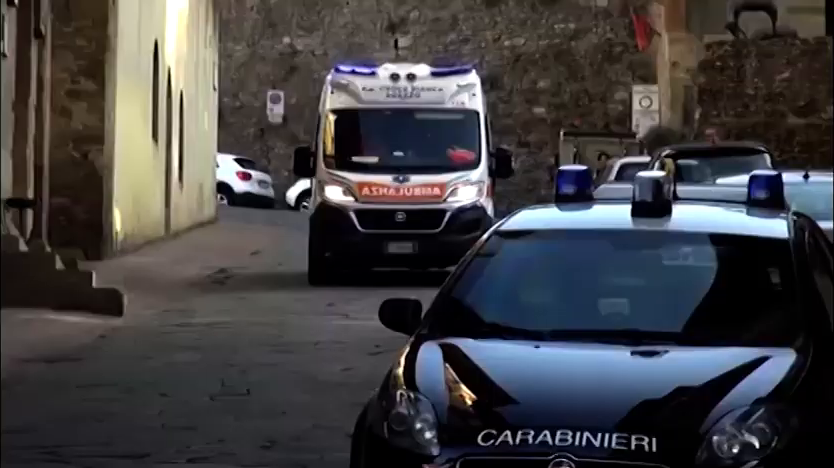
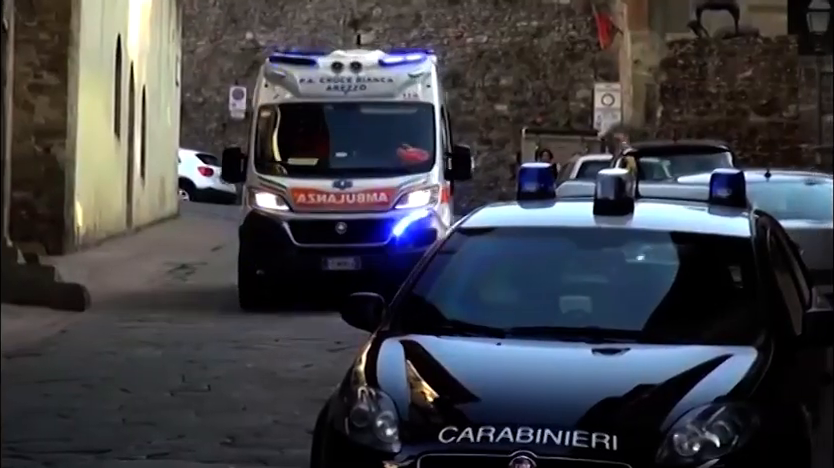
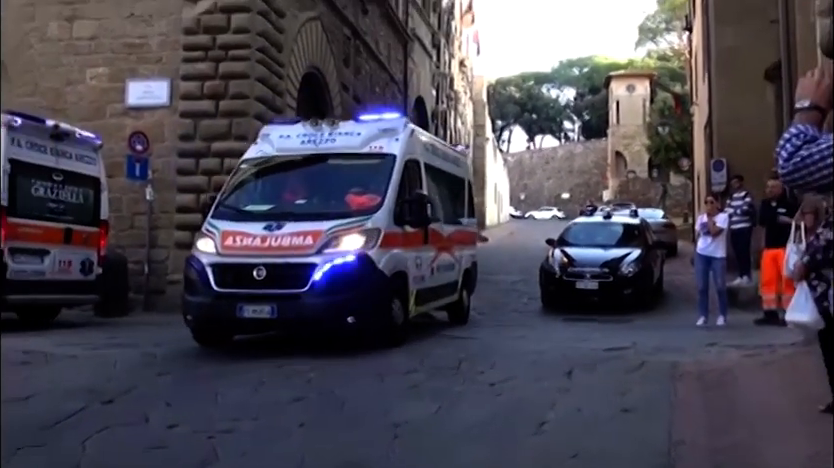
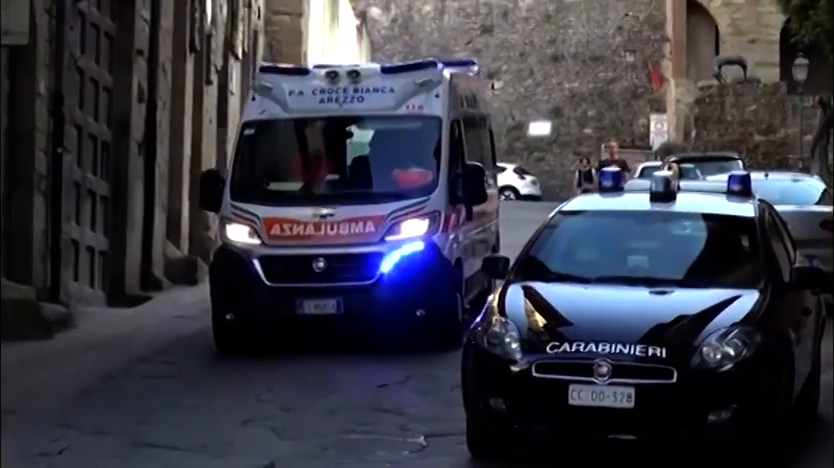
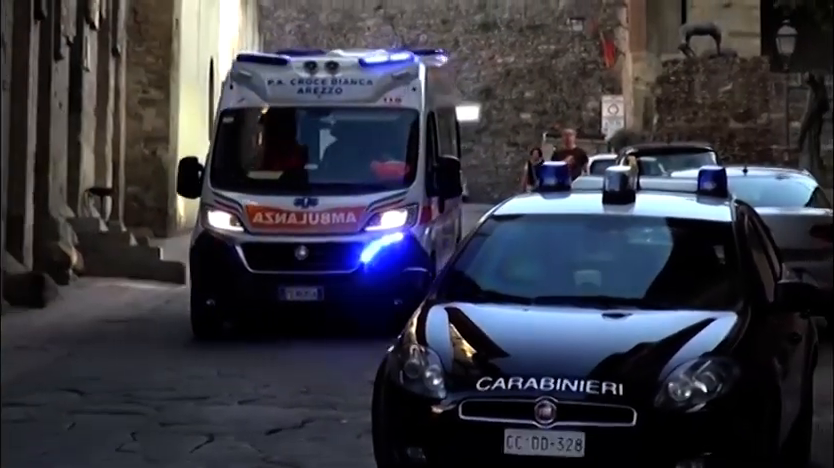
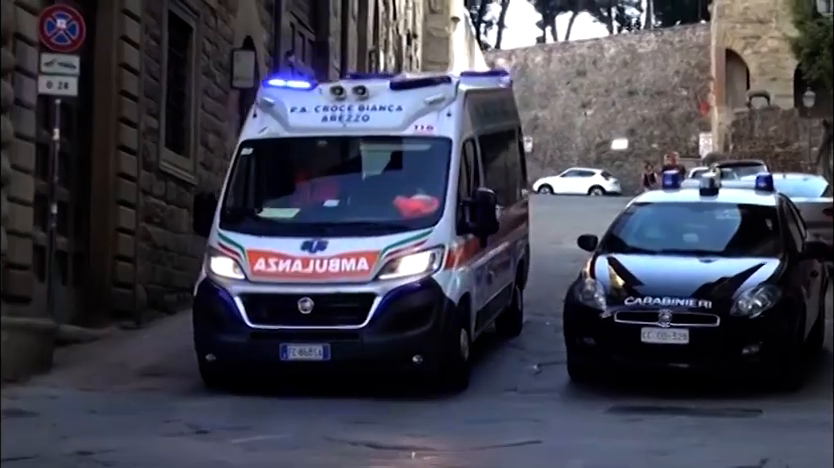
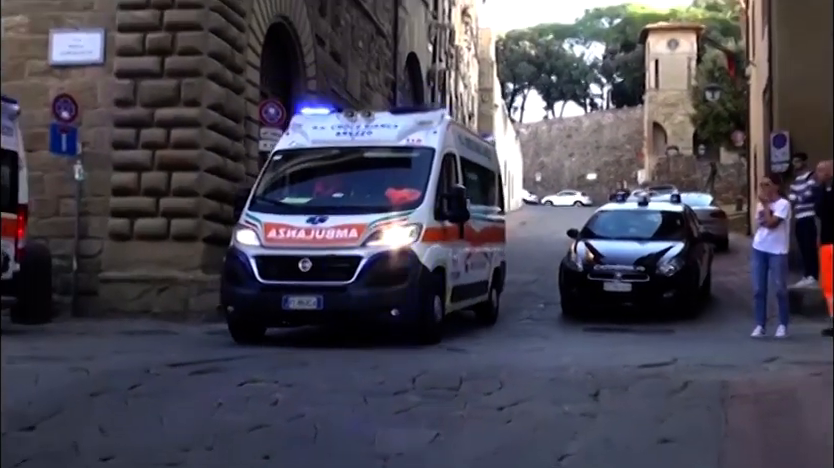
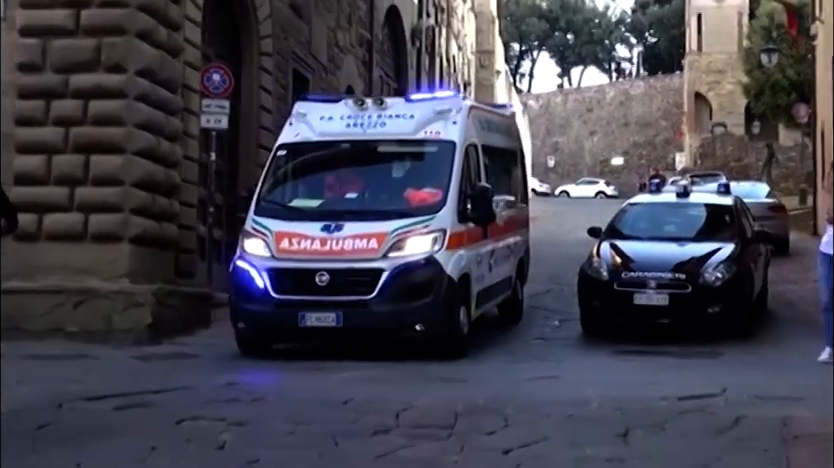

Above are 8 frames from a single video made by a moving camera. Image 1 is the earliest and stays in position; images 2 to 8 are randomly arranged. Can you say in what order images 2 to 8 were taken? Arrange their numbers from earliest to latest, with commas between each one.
2, 5, 4, 6, 8, 7, 3
